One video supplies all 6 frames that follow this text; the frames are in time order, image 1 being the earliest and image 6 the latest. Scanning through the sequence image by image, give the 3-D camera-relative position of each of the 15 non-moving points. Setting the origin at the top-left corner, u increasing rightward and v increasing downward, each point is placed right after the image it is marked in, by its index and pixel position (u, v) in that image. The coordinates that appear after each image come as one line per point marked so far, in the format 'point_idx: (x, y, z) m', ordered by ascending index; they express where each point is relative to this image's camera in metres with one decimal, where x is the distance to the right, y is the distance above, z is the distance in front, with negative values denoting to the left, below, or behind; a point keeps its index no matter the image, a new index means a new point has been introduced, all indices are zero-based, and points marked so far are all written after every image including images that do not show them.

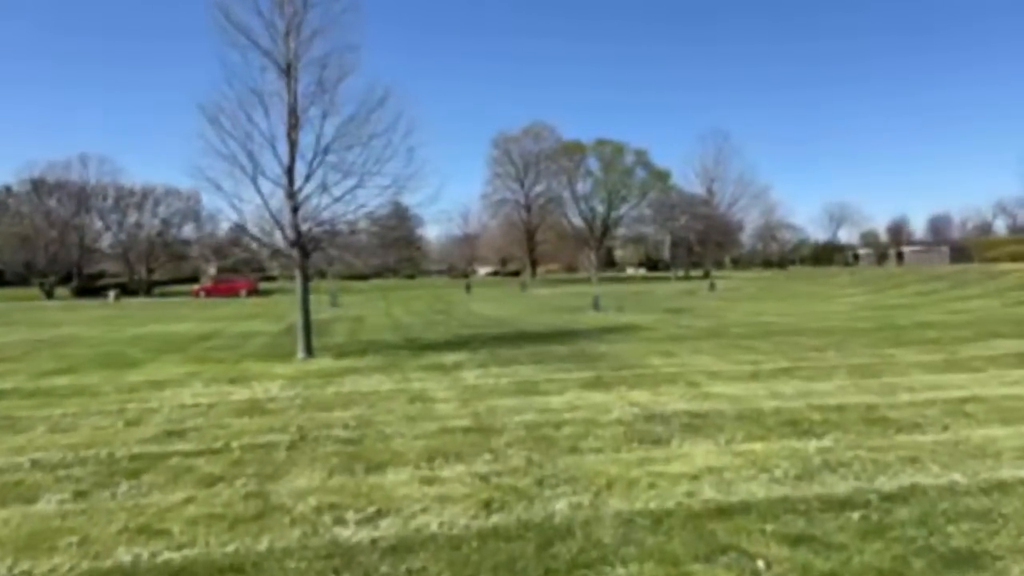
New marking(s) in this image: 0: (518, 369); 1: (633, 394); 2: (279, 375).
0: (+0.1, -1.1, +13.3) m
1: (+1.3, -1.2, +10.5) m
2: (-3.4, -1.3, +14.1) m
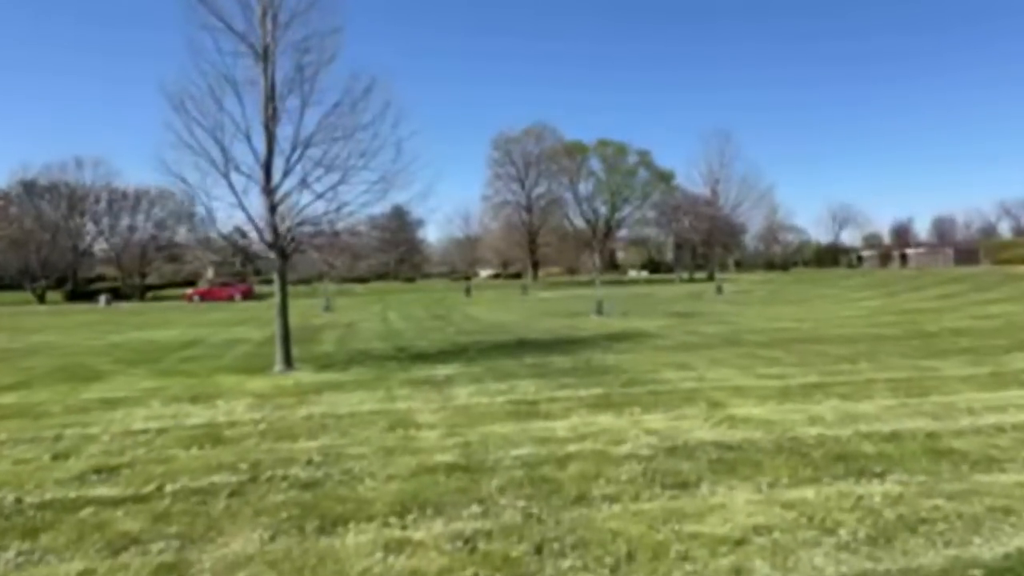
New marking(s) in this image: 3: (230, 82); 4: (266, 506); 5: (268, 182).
0: (+0.1, -1.2, +11.8) m
1: (+1.3, -1.2, +9.1) m
2: (-3.4, -1.4, +12.6) m
3: (-4.3, +3.1, +14.7) m
4: (-1.5, -1.4, +6.1) m
5: (-3.9, +1.7, +15.4) m
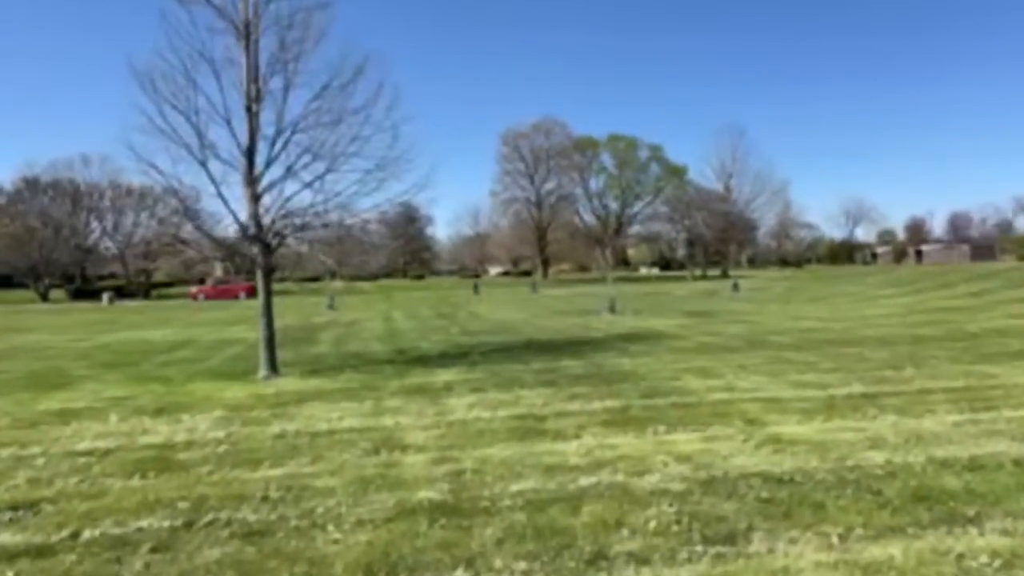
0: (+0.1, -1.2, +10.5) m
1: (+1.3, -1.2, +7.7) m
2: (-3.4, -1.3, +11.3) m
3: (-4.2, +3.1, +13.4) m
4: (-1.6, -1.4, +4.8) m
5: (-3.8, +1.7, +14.0) m
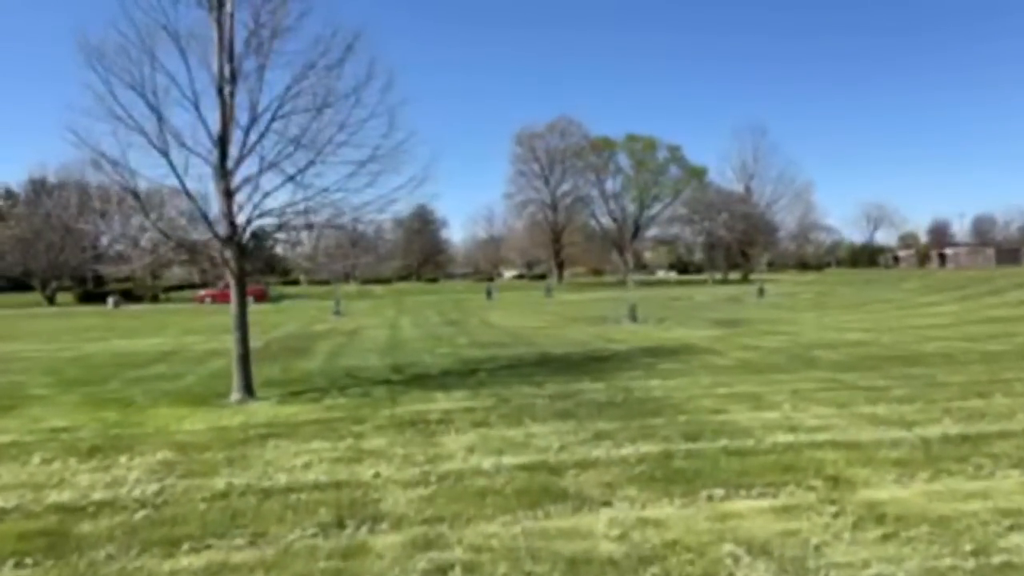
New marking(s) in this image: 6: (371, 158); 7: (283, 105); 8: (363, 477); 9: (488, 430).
0: (+0.2, -1.3, +8.5) m
1: (+1.4, -1.3, +5.7) m
2: (-3.2, -1.4, +9.4) m
3: (-4.0, +3.0, +11.5) m
4: (-1.5, -1.5, +2.9) m
5: (-3.6, +1.6, +12.1) m
6: (-1.9, +1.7, +12.9) m
7: (-2.8, +2.3, +12.0) m
8: (-1.1, -1.4, +7.1) m
9: (-0.2, -1.3, +8.9) m
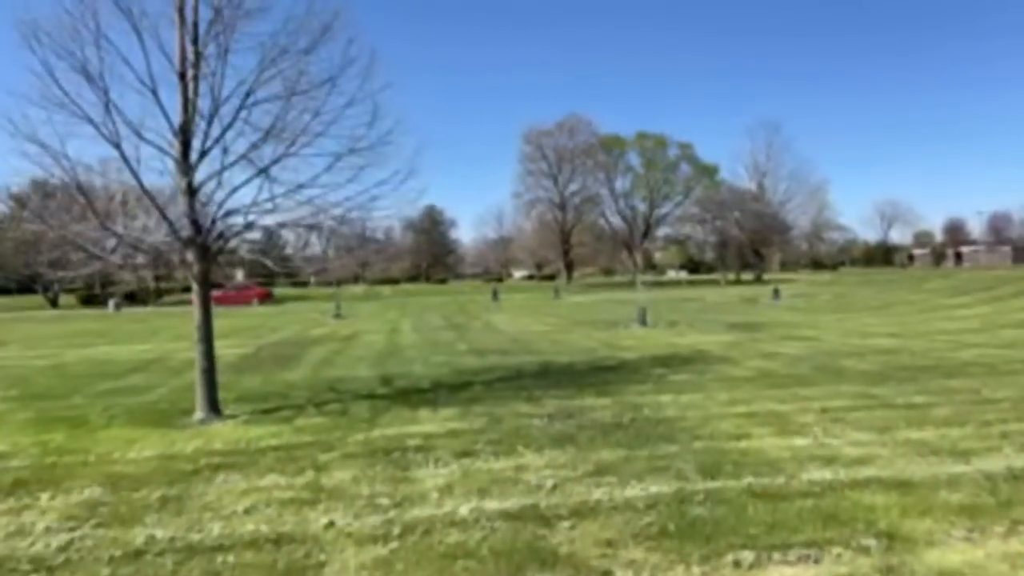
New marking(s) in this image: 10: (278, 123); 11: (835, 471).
0: (+0.1, -1.3, +7.3) m
1: (+1.2, -1.4, +4.5) m
2: (-3.3, -1.5, +8.2) m
3: (-4.1, +2.9, +10.3) m
4: (-1.7, -1.5, +1.6) m
5: (-3.7, +1.5, +10.9) m
6: (-1.9, +1.7, +11.7) m
7: (-2.9, +2.2, +10.8) m
8: (-1.2, -1.4, +5.9) m
9: (-0.3, -1.4, +7.6) m
10: (-2.7, +1.8, +11.0) m
11: (+2.2, -1.3, +6.7) m
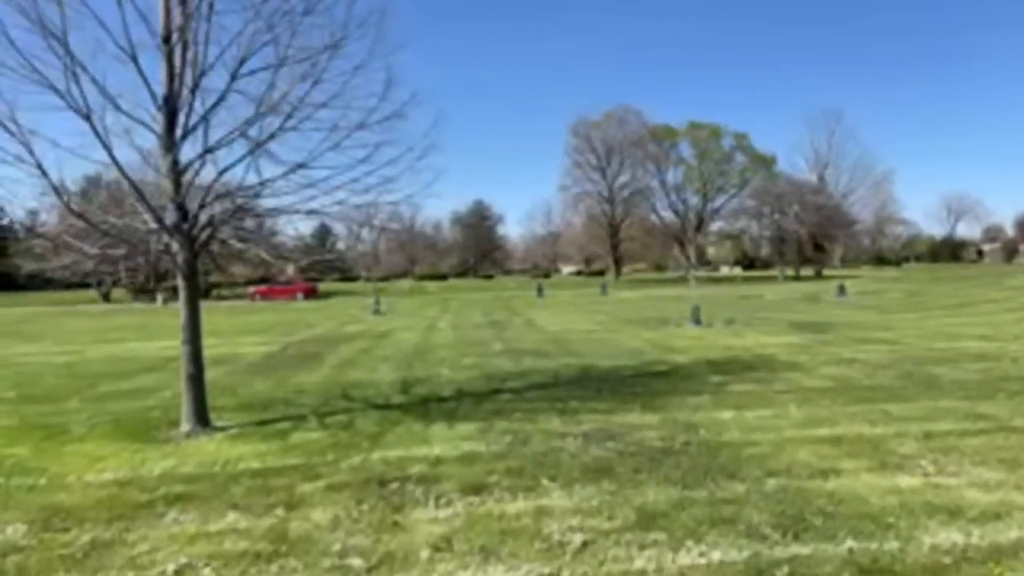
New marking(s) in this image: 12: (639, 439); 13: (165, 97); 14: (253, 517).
0: (+0.2, -1.3, +5.7) m
1: (+1.2, -1.3, +2.8) m
2: (-3.2, -1.5, +6.7) m
3: (-3.8, +3.0, +8.9) m
4: (-1.9, -1.5, +0.1) m
5: (-3.3, +1.6, +9.5) m
6: (-1.6, +1.7, +10.2) m
7: (-2.6, +2.3, +9.3) m
8: (-1.2, -1.4, +4.3) m
9: (-0.2, -1.3, +6.0) m
10: (-2.3, +1.9, +9.5) m
11: (+2.3, -1.2, +5.0) m
12: (+1.0, -1.2, +8.0) m
13: (-3.4, +1.9, +9.5) m
14: (-1.6, -1.4, +6.0) m
